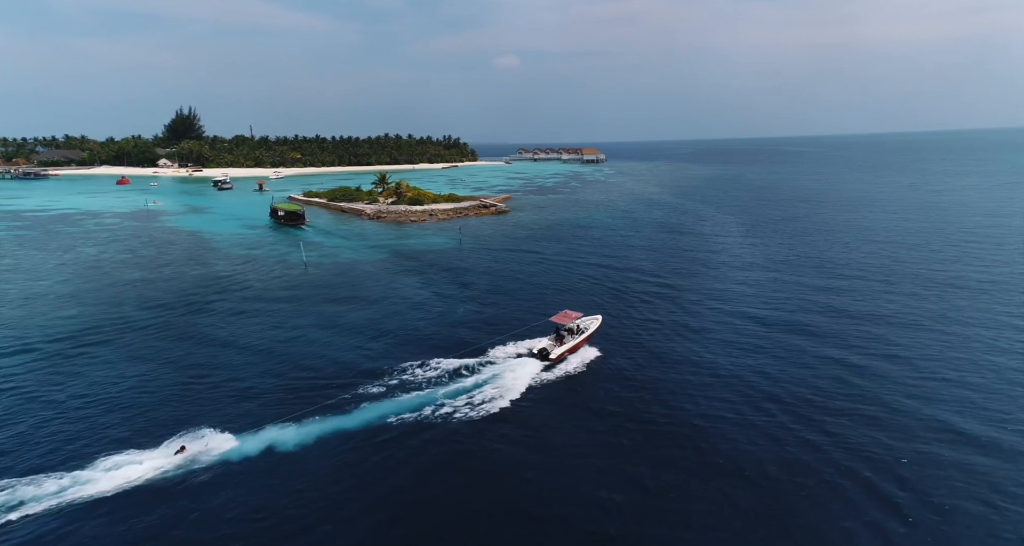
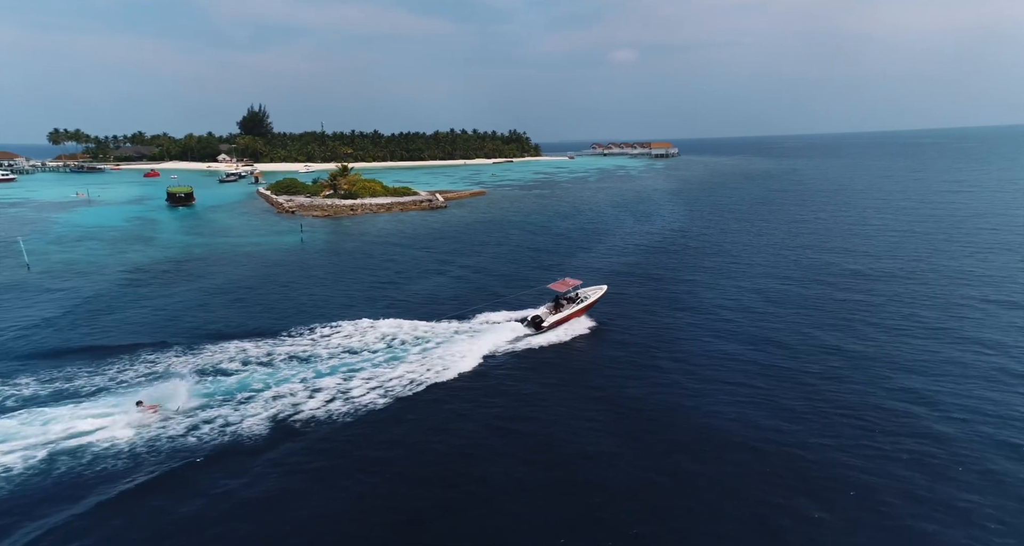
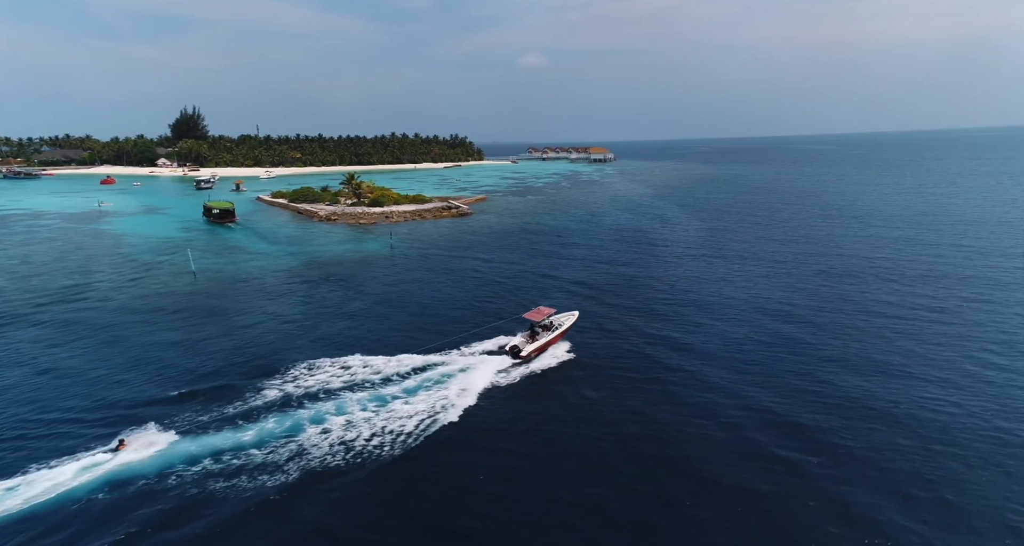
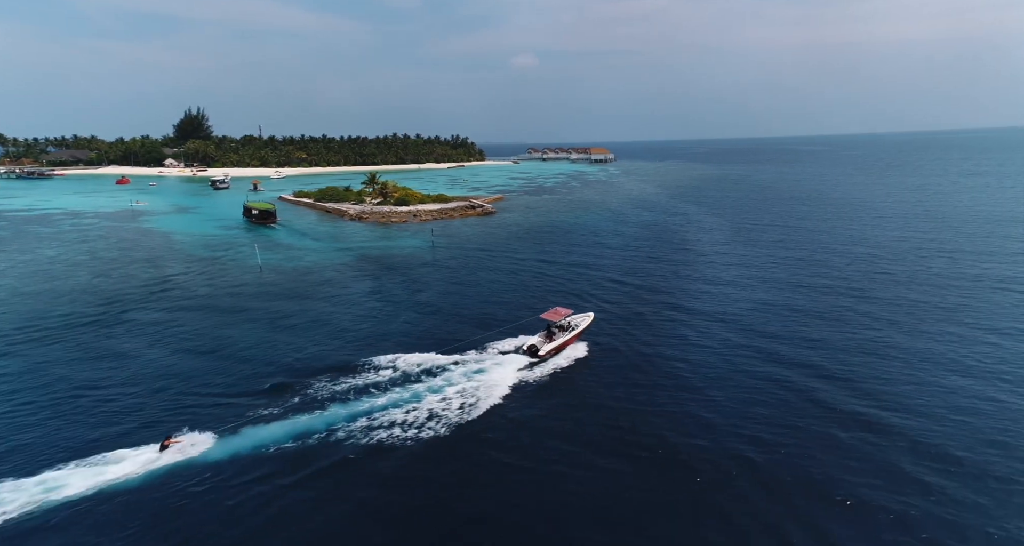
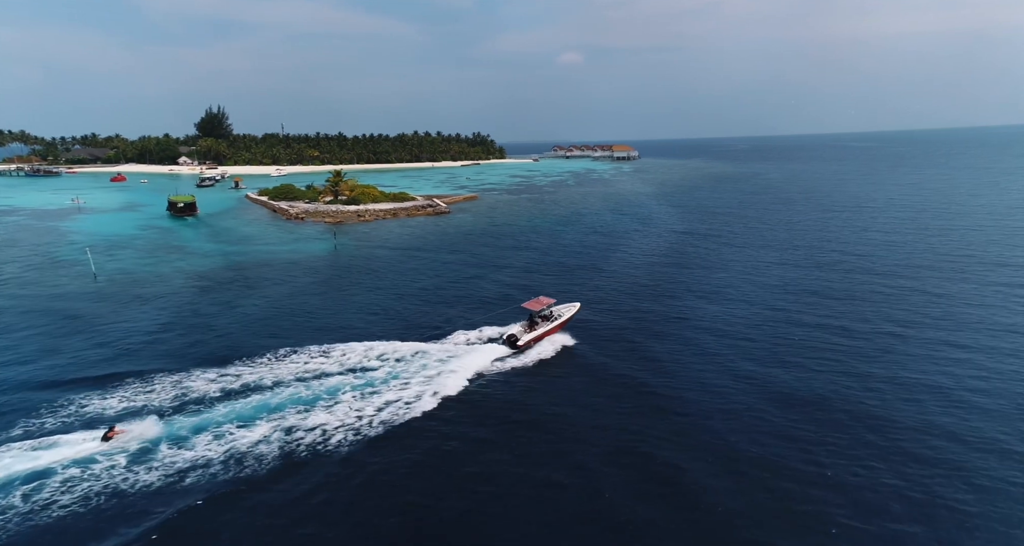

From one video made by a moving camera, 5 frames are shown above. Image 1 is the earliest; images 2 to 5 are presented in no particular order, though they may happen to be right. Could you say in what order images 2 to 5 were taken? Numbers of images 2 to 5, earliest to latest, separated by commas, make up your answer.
4, 3, 5, 2
